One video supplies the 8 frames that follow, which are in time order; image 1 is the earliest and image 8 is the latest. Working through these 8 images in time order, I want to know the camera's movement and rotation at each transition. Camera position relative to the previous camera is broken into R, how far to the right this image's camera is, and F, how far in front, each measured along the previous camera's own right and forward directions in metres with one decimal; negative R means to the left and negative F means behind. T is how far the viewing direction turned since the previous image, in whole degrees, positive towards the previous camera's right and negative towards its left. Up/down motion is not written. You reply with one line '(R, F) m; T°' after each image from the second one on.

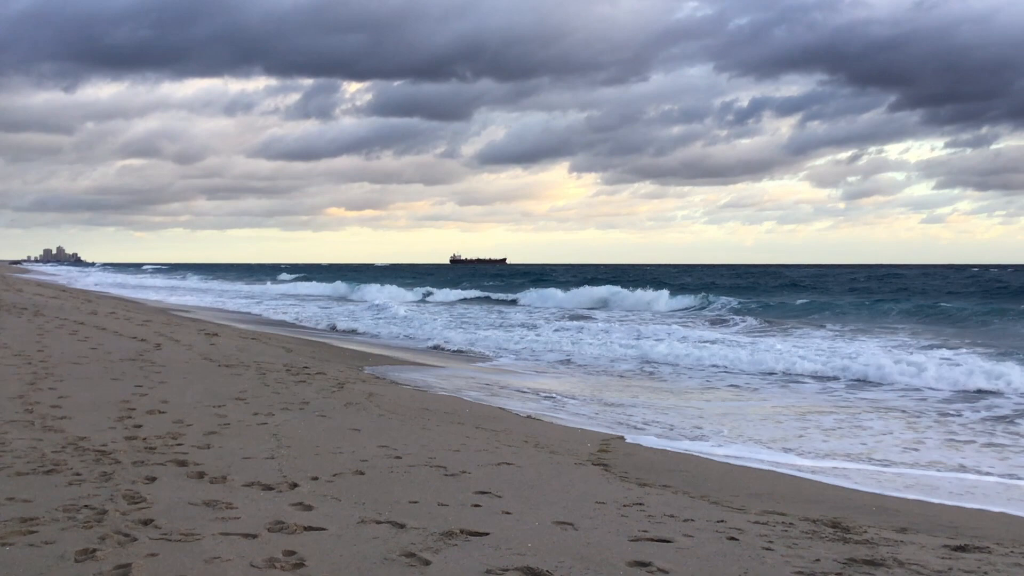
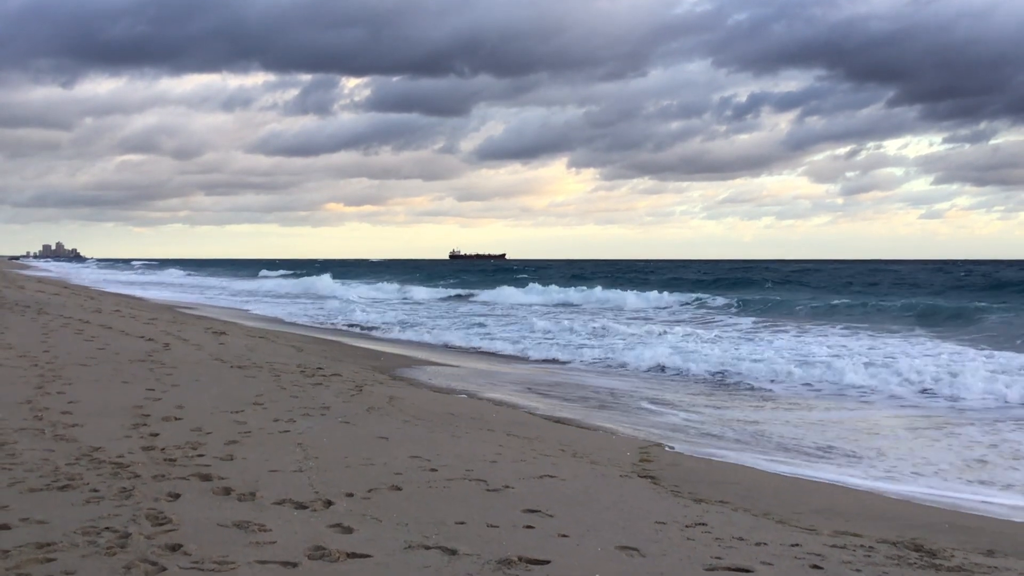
(-0.3, +0.3) m; 0°
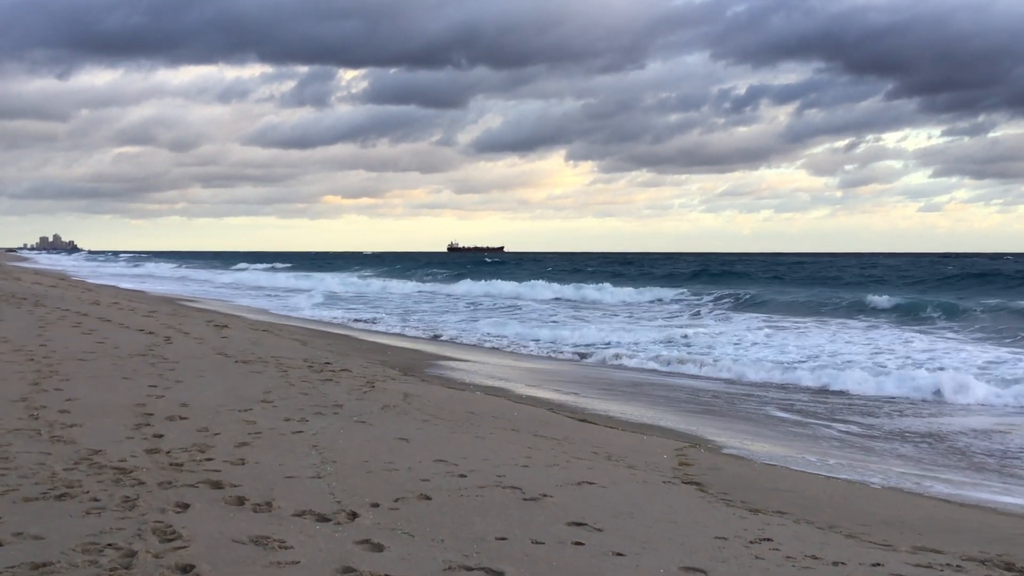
(-0.2, +0.4) m; 0°
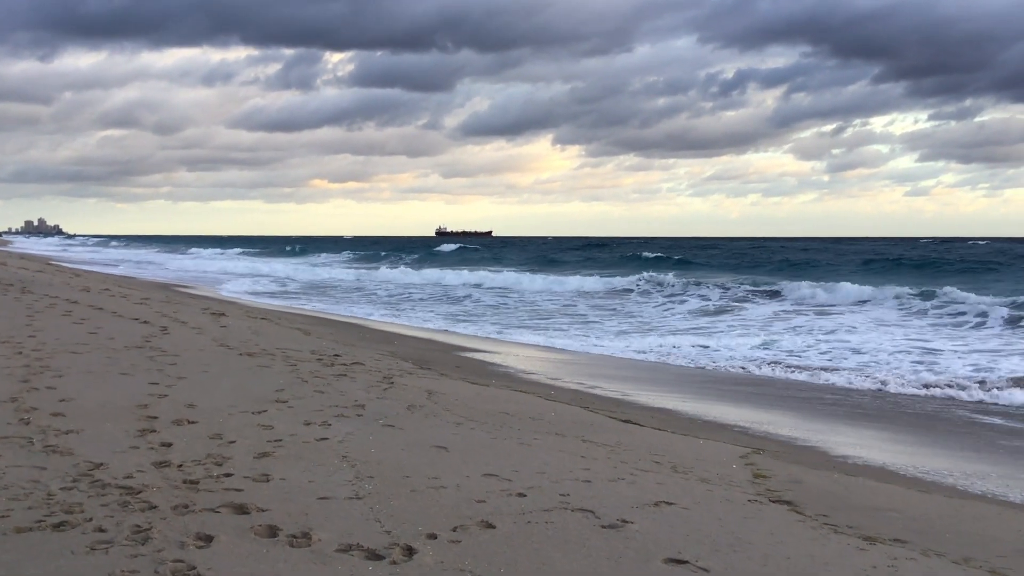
(-0.4, +0.6) m; +1°
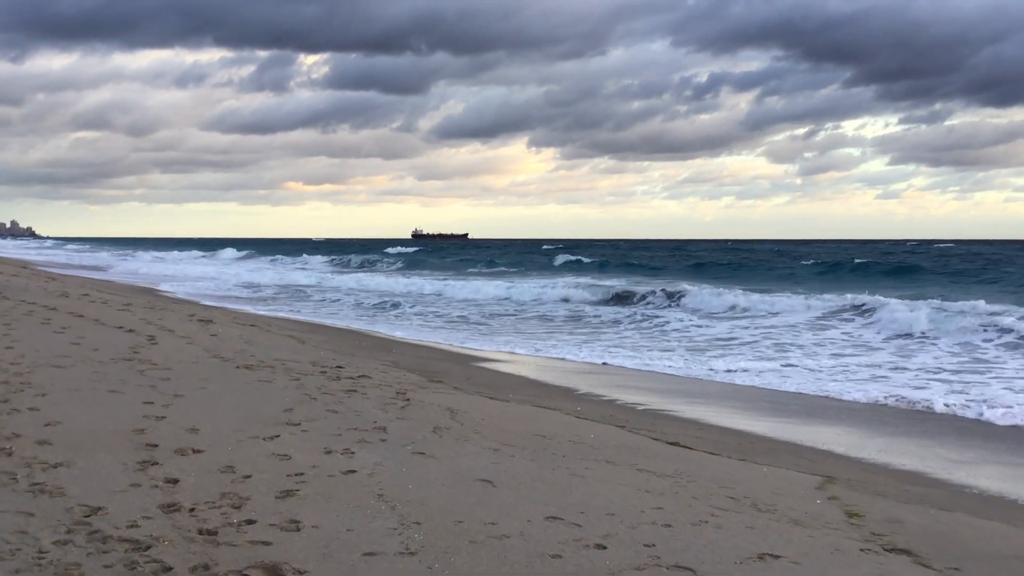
(-0.4, +0.6) m; +2°
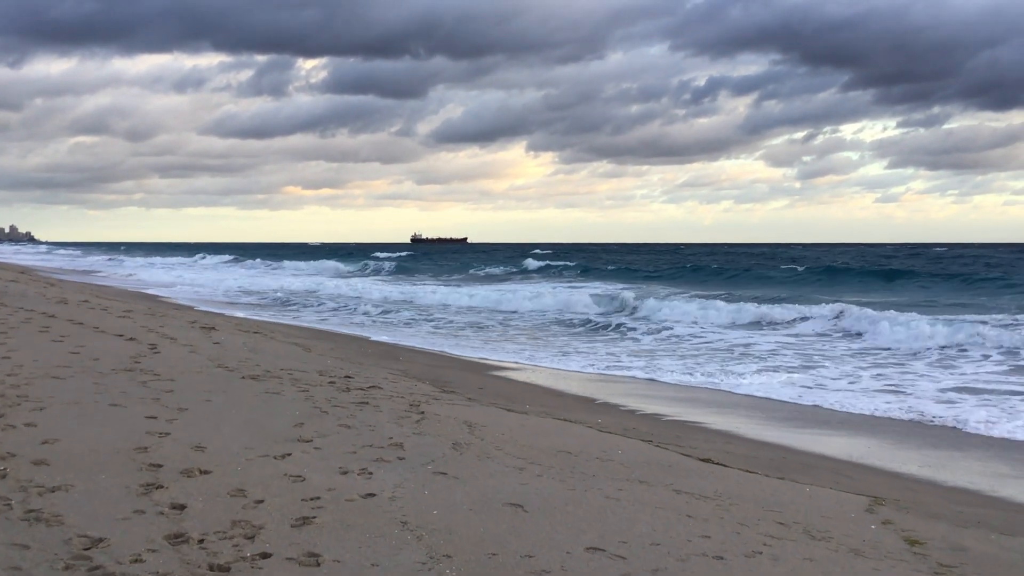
(-0.2, +0.3) m; 0°
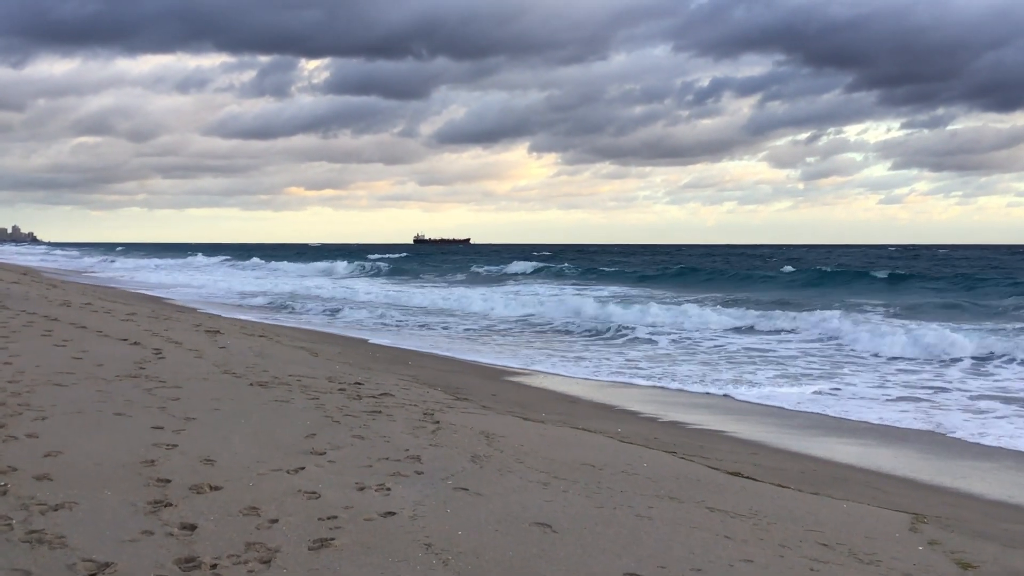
(-0.1, +0.2) m; 0°
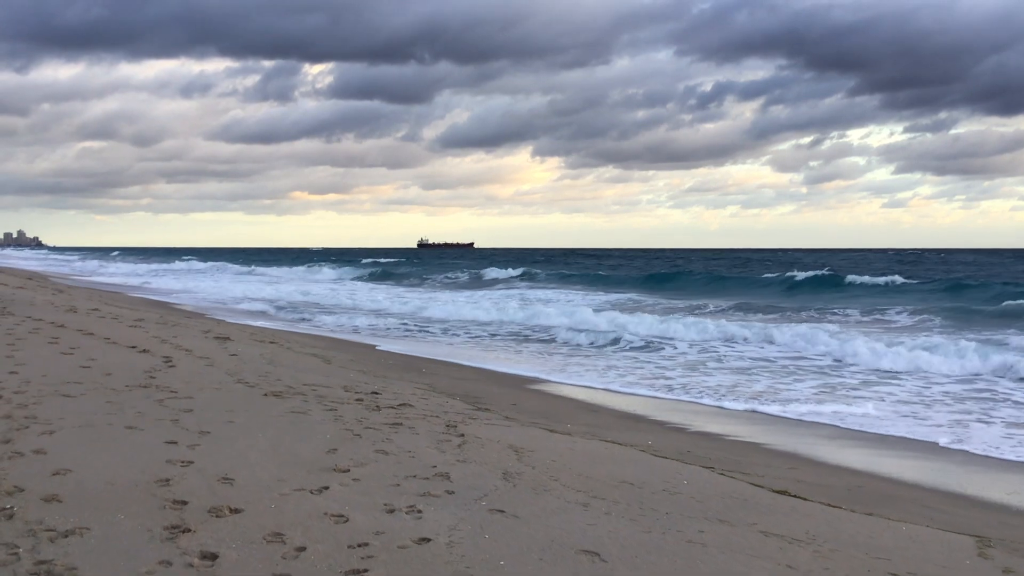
(-0.2, +0.3) m; 0°
